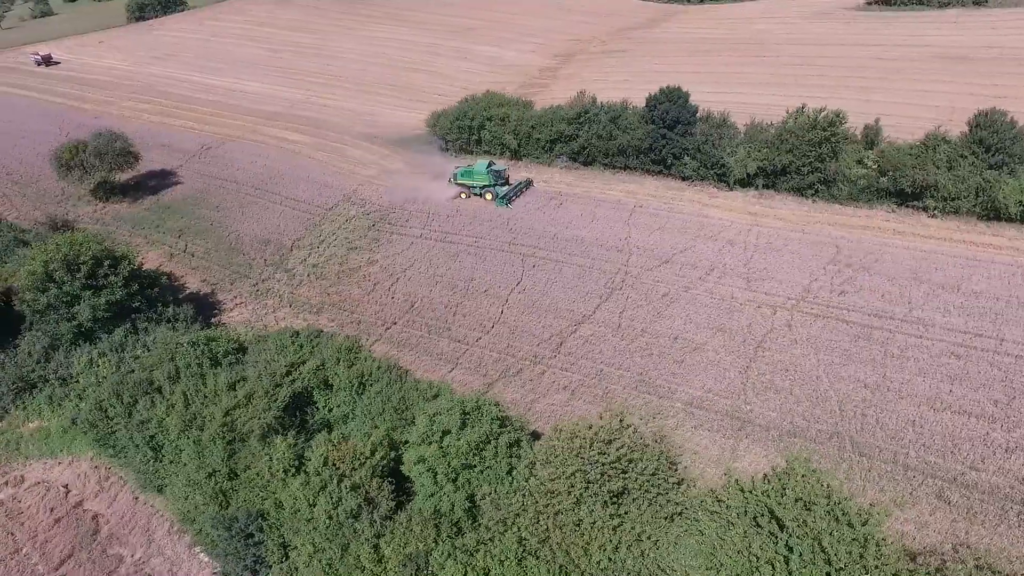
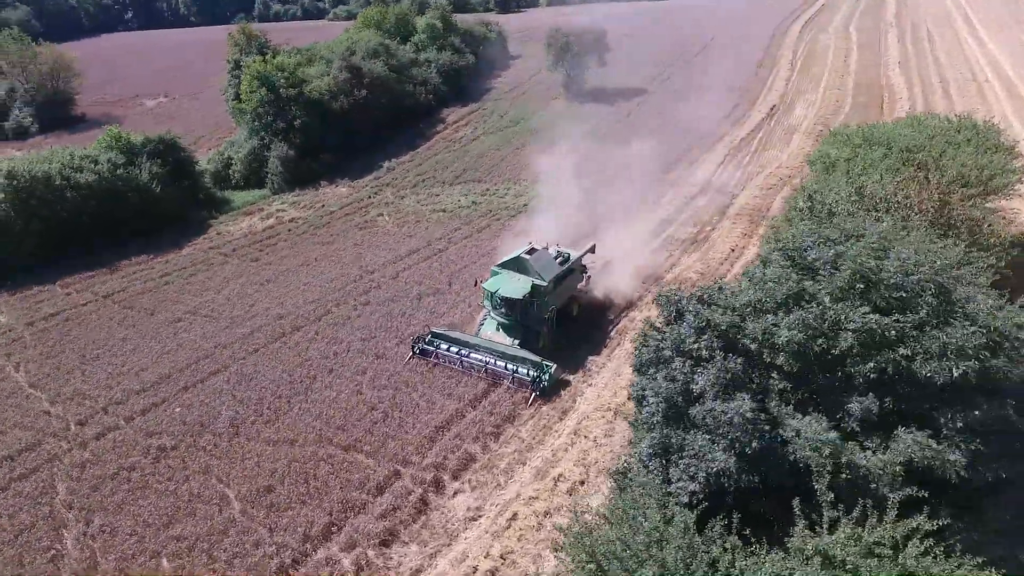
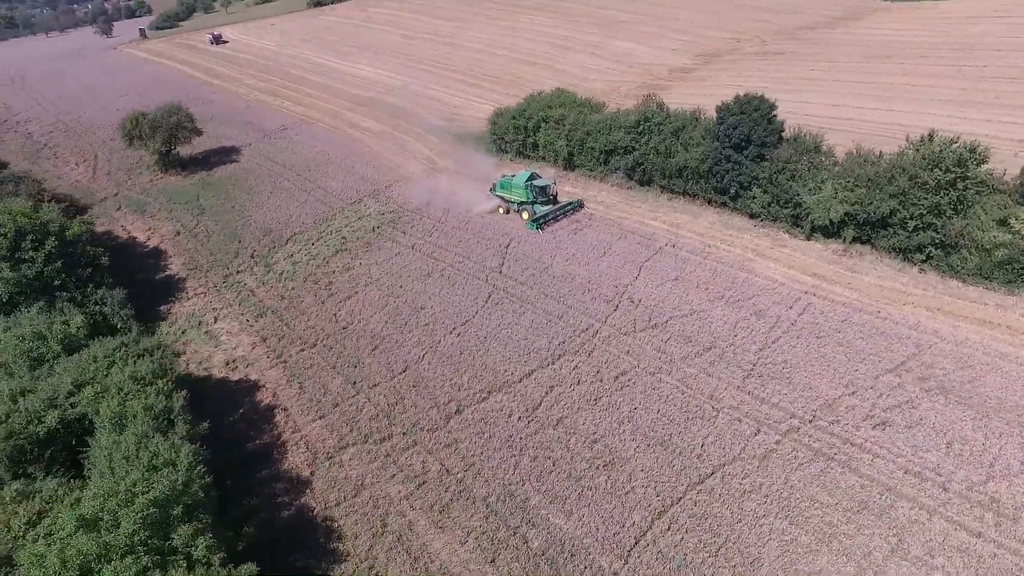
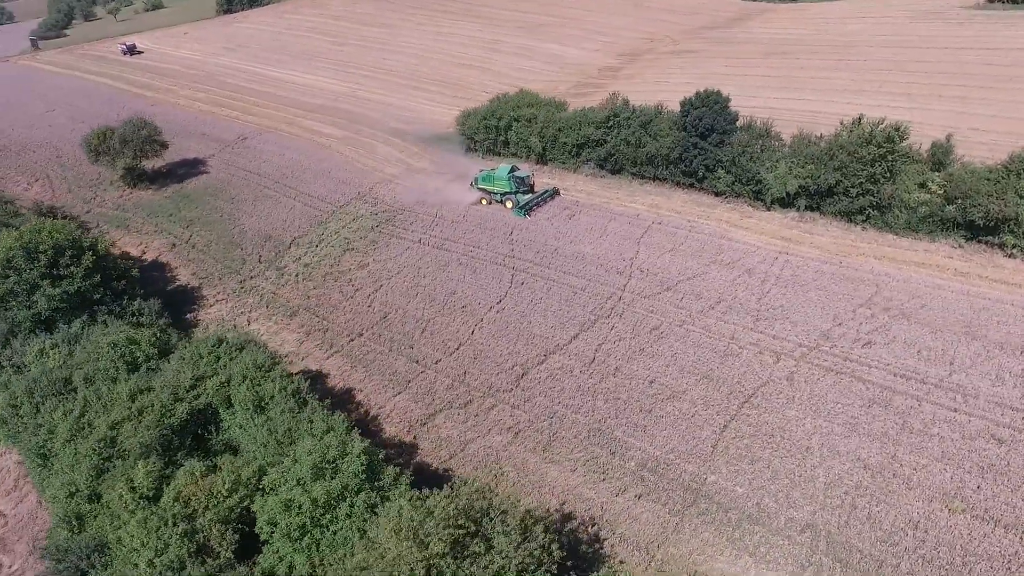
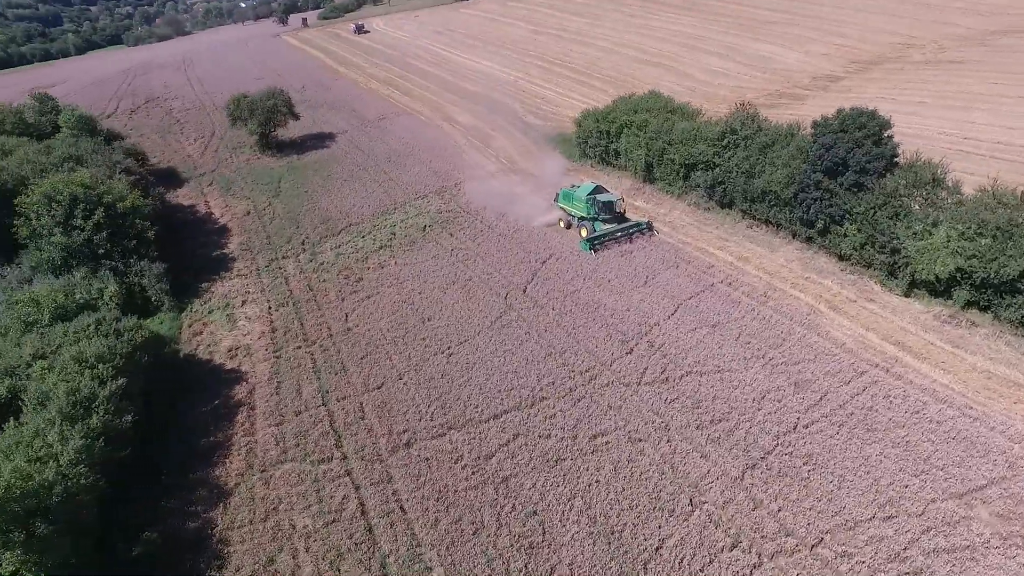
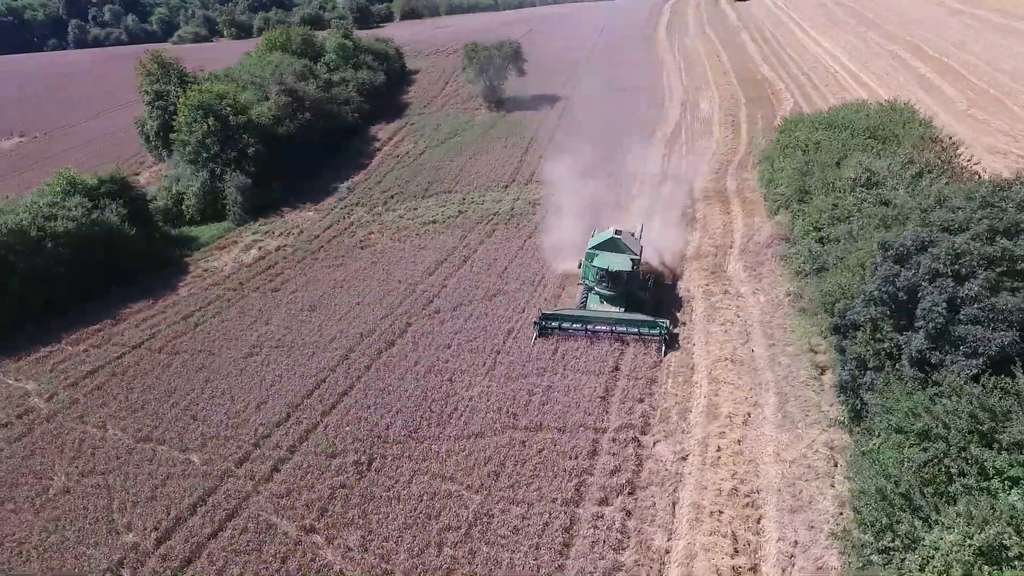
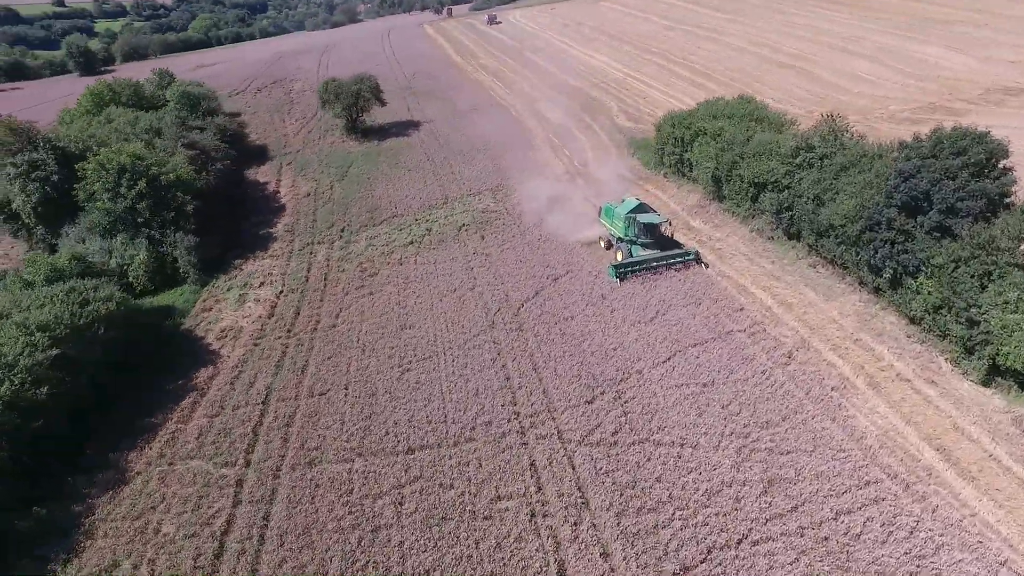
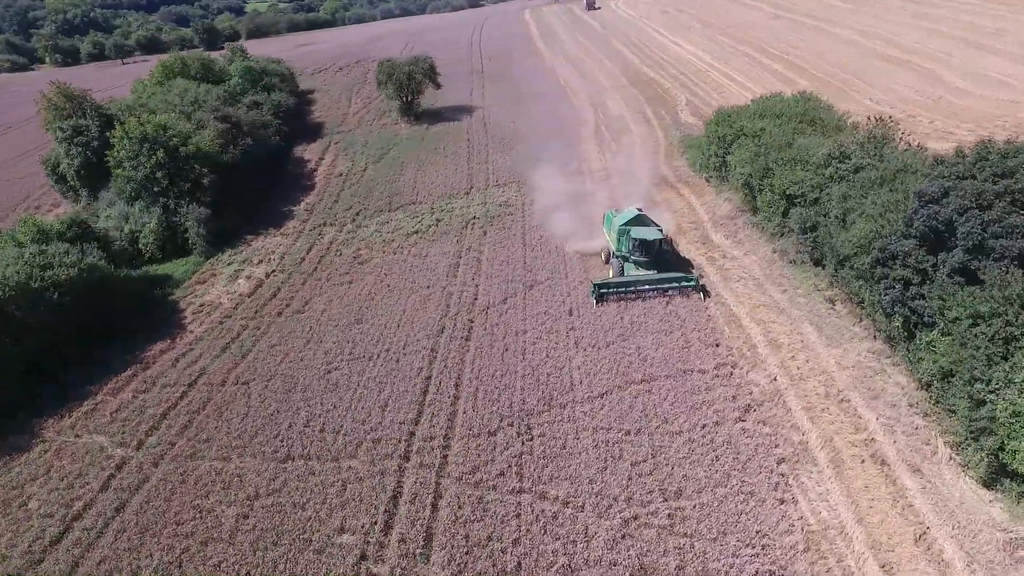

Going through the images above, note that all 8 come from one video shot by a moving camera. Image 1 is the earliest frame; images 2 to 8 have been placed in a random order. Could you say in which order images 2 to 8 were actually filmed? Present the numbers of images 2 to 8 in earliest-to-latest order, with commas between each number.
4, 3, 5, 7, 8, 6, 2
